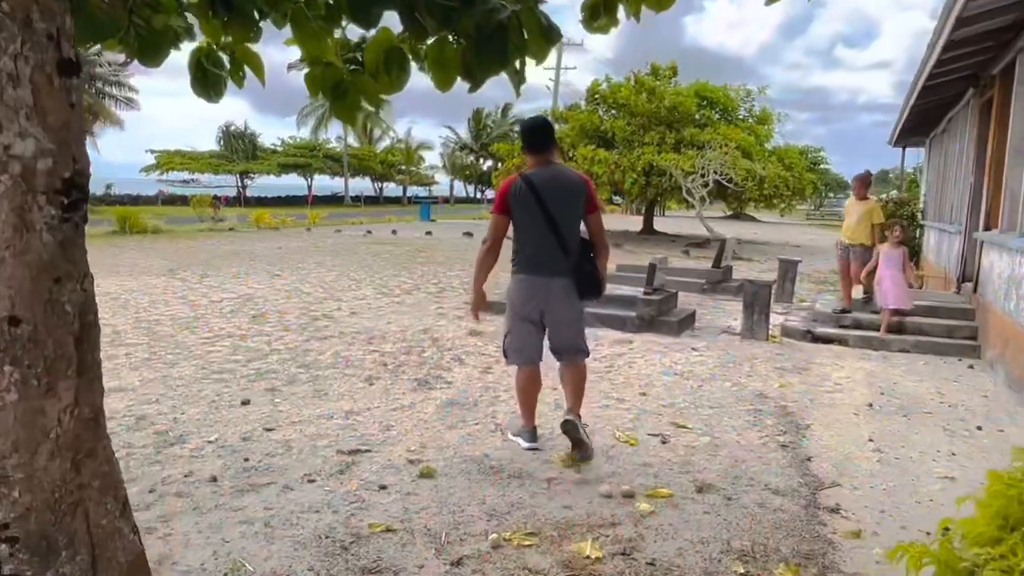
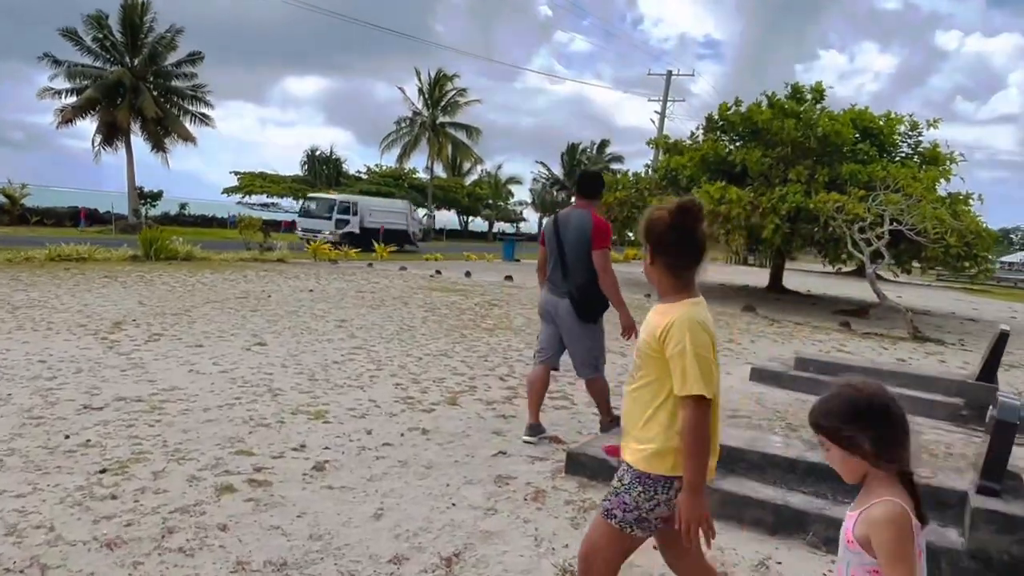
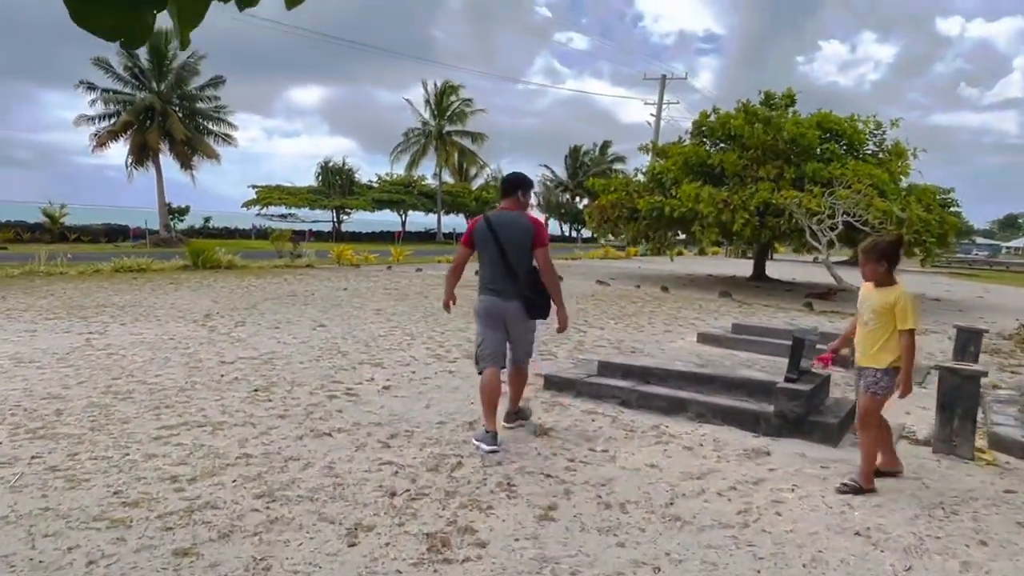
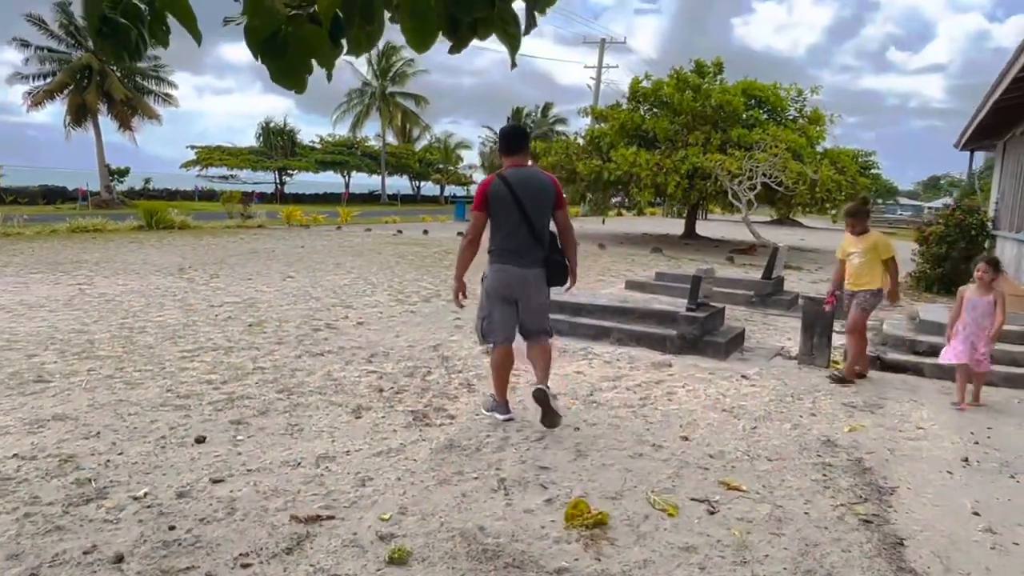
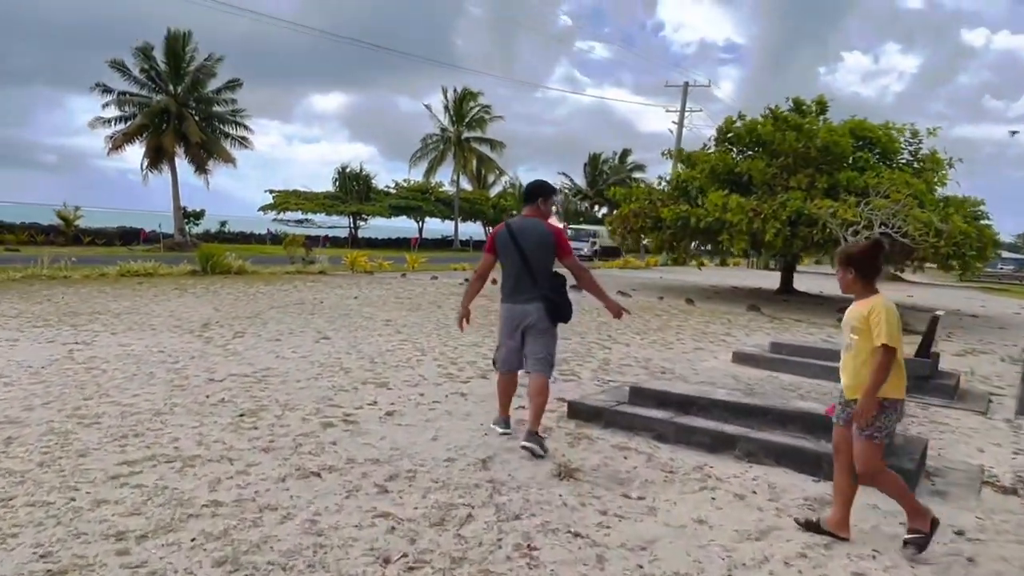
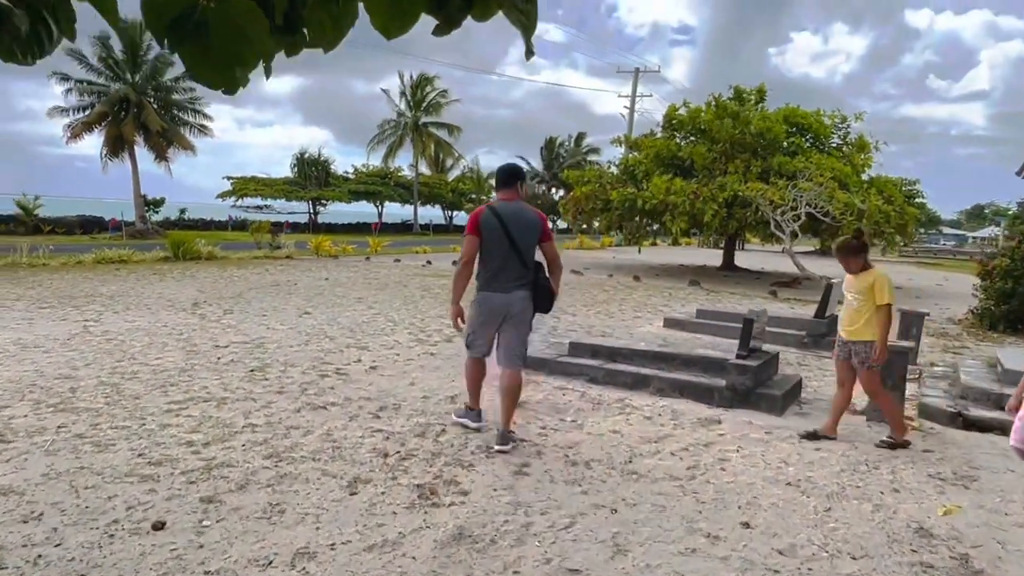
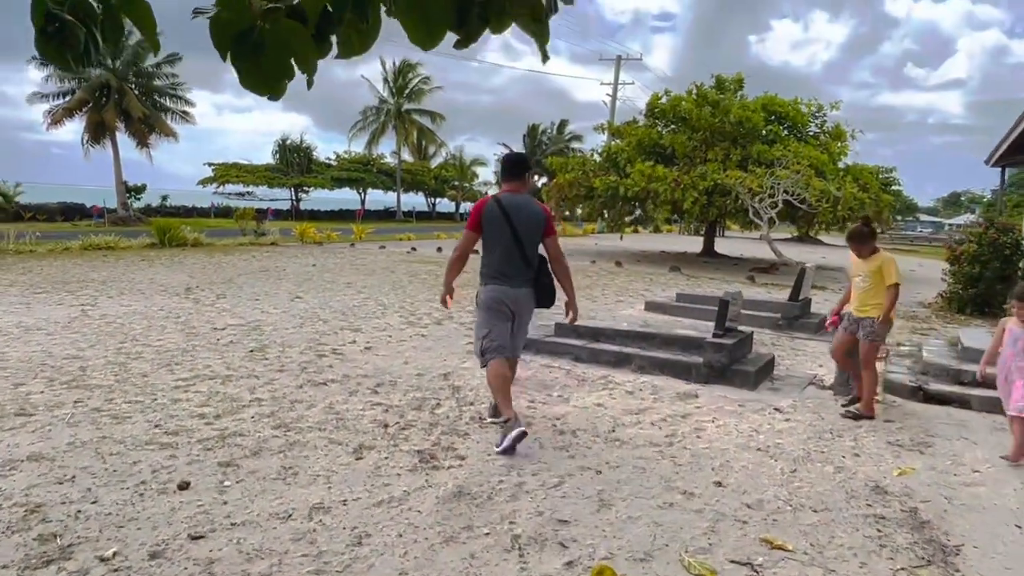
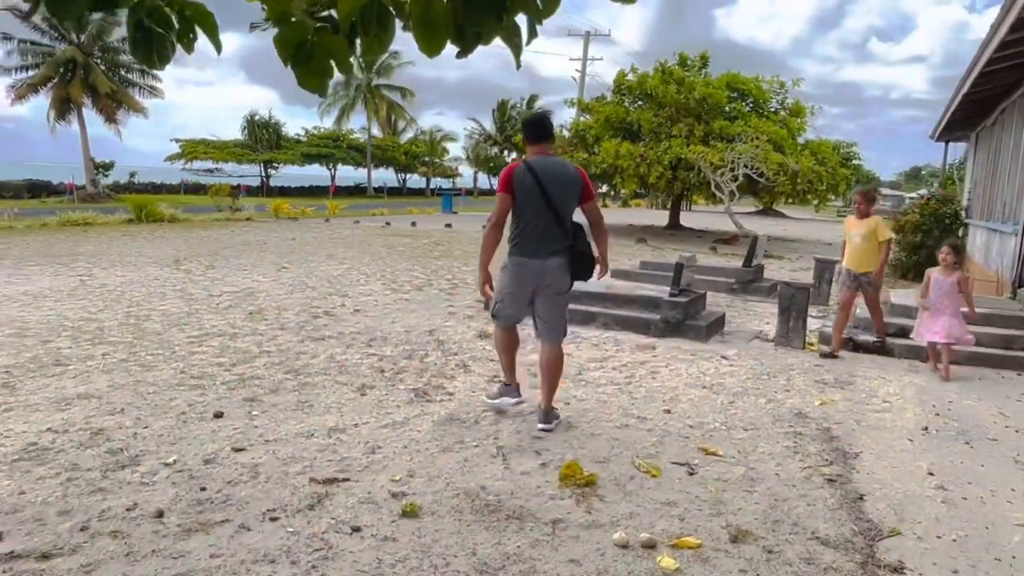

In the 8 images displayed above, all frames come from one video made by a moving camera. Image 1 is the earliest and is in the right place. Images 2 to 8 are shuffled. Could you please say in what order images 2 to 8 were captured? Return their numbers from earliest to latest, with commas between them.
8, 4, 7, 6, 3, 5, 2
